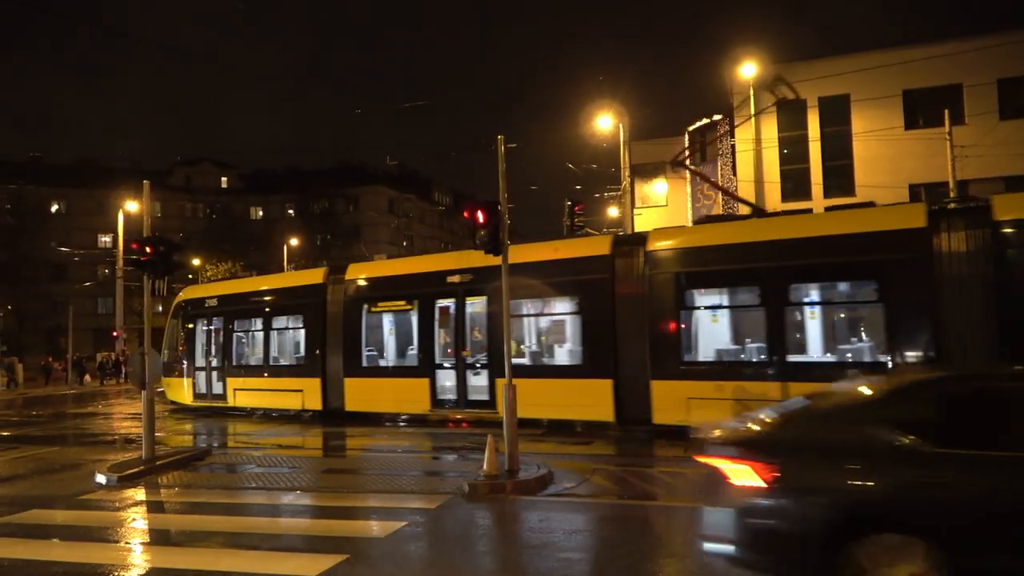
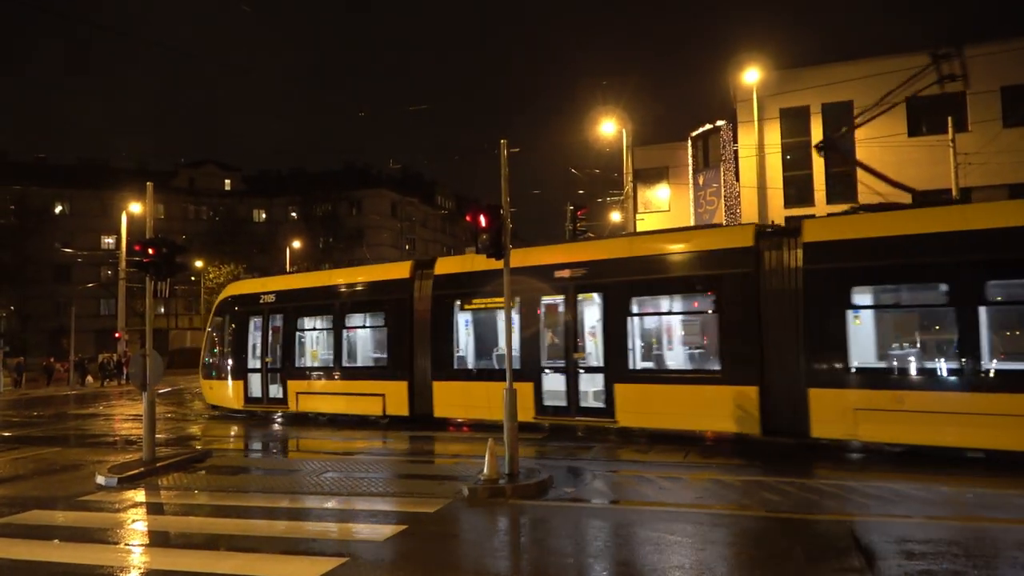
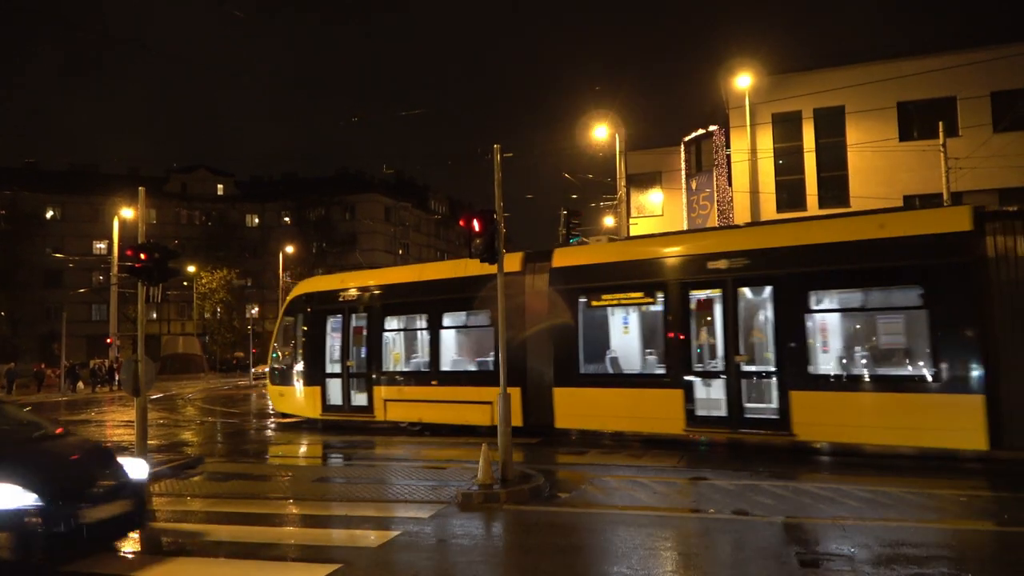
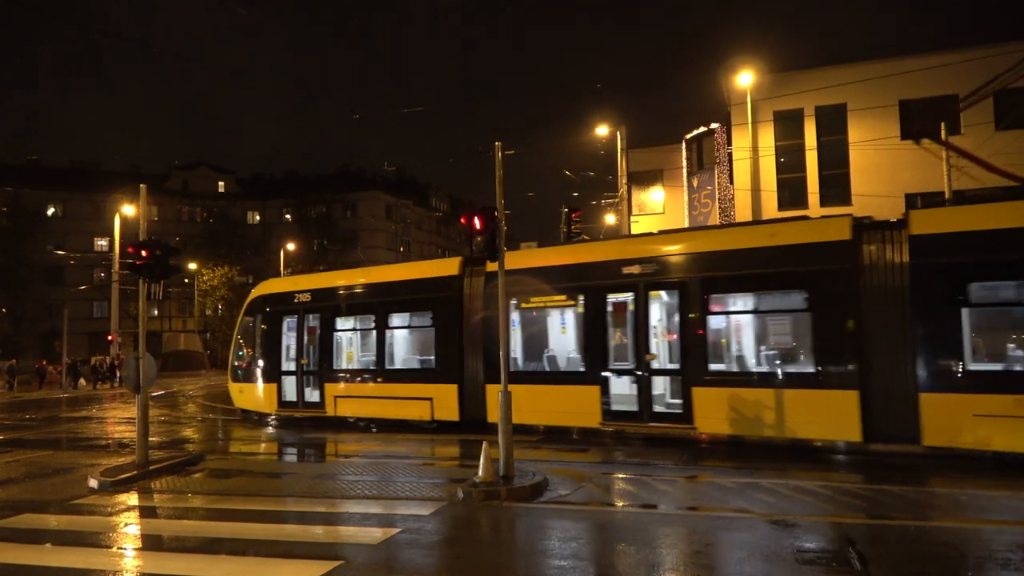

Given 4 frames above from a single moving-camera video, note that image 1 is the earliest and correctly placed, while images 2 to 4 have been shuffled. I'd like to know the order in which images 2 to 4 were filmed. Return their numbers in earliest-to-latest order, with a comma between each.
2, 4, 3
